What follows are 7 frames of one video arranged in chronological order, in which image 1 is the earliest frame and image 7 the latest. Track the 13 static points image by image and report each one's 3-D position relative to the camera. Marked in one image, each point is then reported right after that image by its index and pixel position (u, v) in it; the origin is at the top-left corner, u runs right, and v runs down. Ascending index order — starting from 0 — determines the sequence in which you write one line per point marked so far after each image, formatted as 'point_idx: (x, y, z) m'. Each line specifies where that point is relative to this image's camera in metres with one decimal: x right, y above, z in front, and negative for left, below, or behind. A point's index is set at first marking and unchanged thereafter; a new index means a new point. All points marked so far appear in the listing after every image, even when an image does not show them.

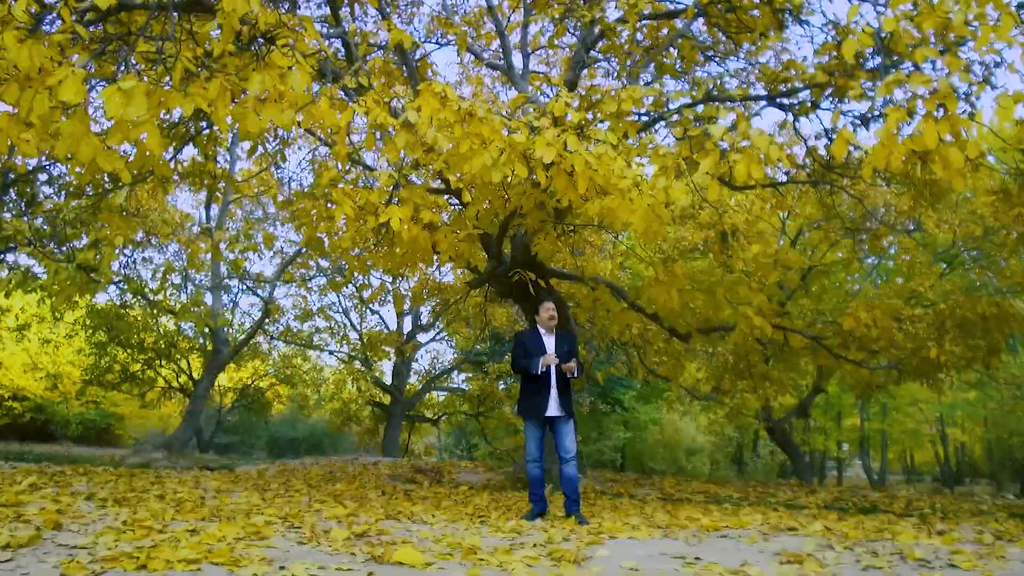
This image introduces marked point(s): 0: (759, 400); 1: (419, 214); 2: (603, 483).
0: (+3.6, -1.6, +10.8) m
1: (-0.6, +0.5, +4.6) m
2: (+1.1, -2.4, +8.9) m
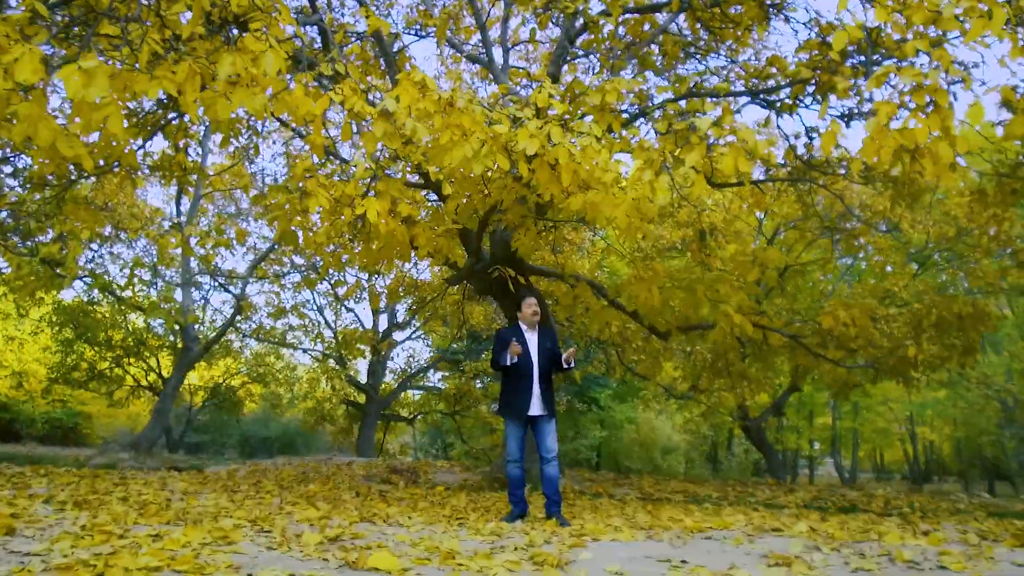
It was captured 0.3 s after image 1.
0: (+3.3, -1.6, +10.8) m
1: (-0.7, +0.5, +4.5) m
2: (+0.9, -2.4, +8.9) m
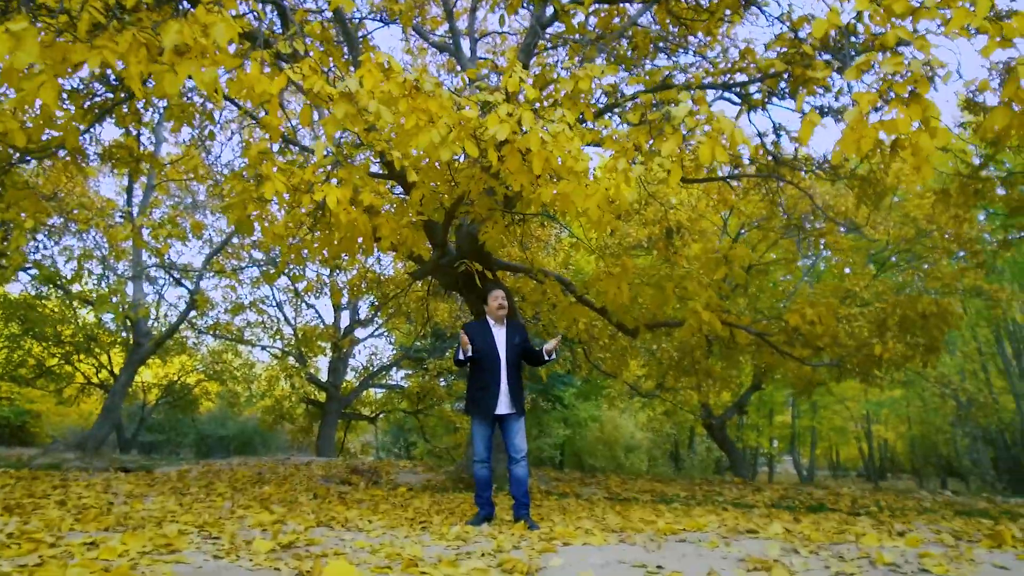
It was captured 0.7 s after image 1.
0: (+2.8, -1.6, +10.8) m
1: (-0.9, +0.5, +4.3) m
2: (+0.4, -2.3, +8.7) m
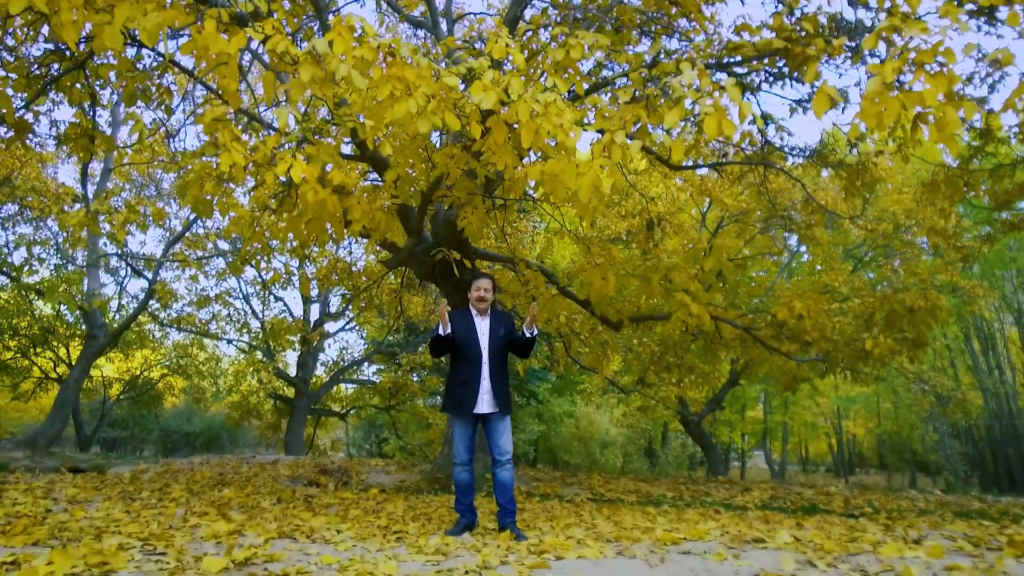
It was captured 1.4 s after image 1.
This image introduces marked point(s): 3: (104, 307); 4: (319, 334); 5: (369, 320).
0: (+2.4, -1.5, +10.6) m
1: (-1.0, +0.6, +4.0) m
2: (+0.1, -2.3, +8.5) m
3: (-5.2, -0.2, +9.3) m
4: (-3.6, -0.9, +13.5) m
5: (-2.5, -0.6, +12.7) m
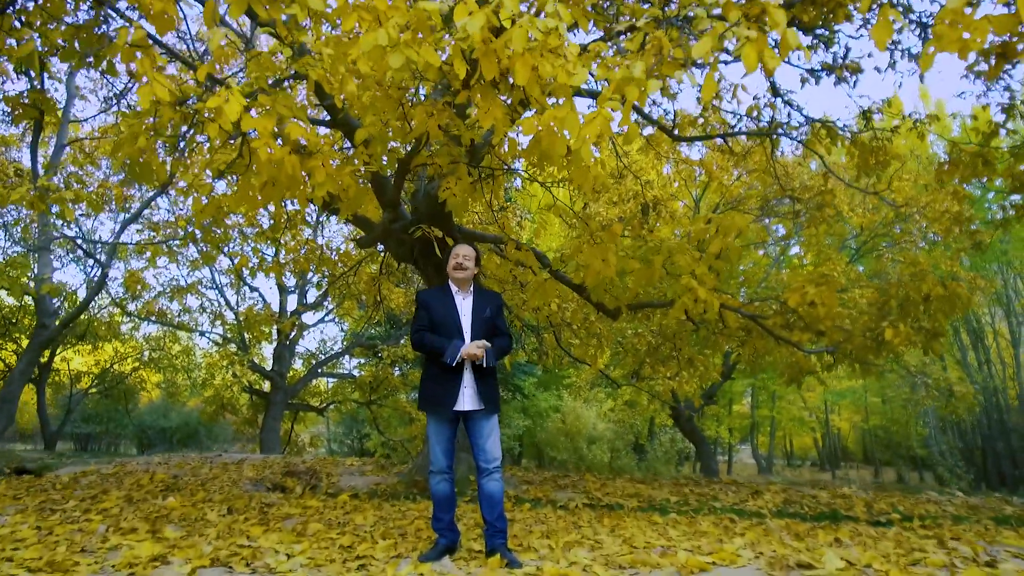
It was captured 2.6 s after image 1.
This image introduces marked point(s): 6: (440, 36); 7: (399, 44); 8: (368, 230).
0: (+2.2, -1.4, +10.1) m
1: (-1.1, +0.7, +3.4) m
2: (0.0, -2.1, +8.0) m
3: (-5.4, -0.1, +8.7) m
4: (-3.8, -0.7, +12.9) m
5: (-2.7, -0.4, +12.1) m
6: (-0.3, +1.1, +3.3) m
7: (-0.4, +0.9, +2.9) m
8: (-1.1, +0.5, +5.8) m
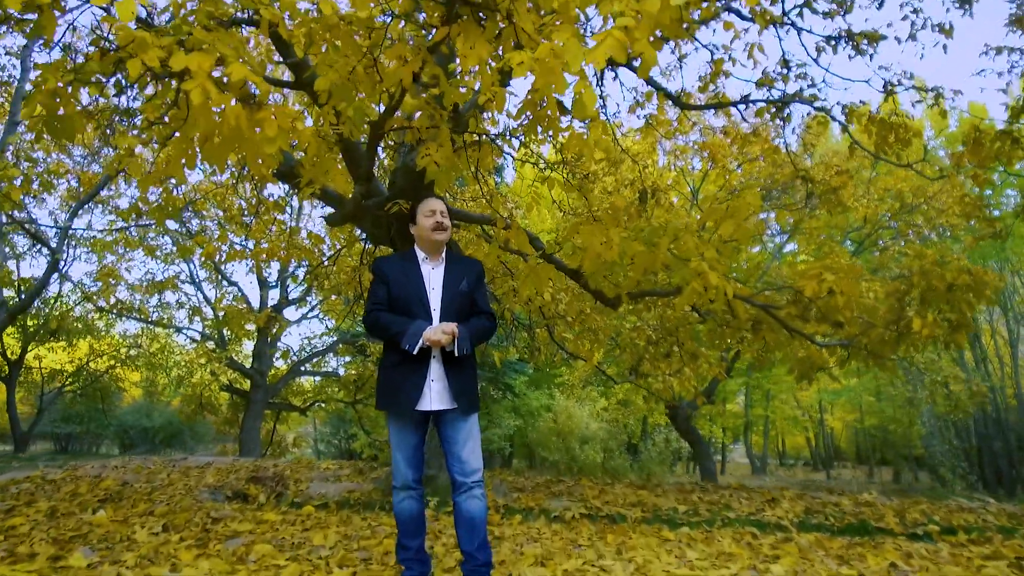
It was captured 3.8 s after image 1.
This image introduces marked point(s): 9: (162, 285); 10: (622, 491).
0: (+2.1, -1.3, +9.6) m
1: (-1.1, +0.8, +2.9) m
2: (-0.1, -2.0, +7.4) m
3: (-5.5, 0.0, +8.1) m
4: (-4.0, -0.6, +12.3) m
5: (-2.9, -0.3, +11.6) m
6: (-0.4, +1.2, +2.7) m
7: (-0.5, +1.0, +2.3) m
8: (-1.2, +0.6, +5.3) m
9: (-6.6, +0.1, +13.8) m
10: (+1.2, -2.2, +8.3) m
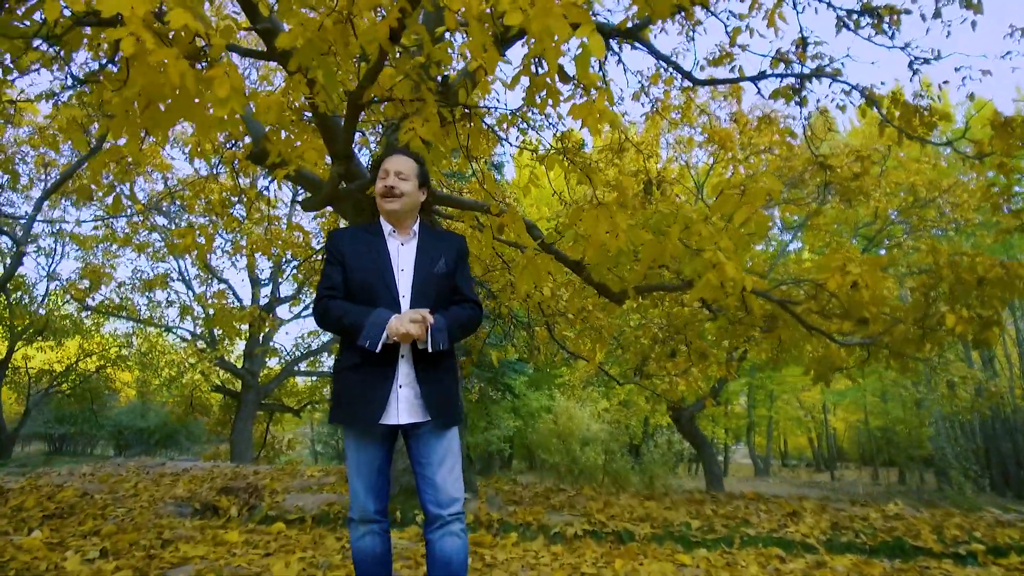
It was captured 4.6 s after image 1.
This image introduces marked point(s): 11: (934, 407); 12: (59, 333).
0: (+2.1, -1.2, +9.2) m
1: (-1.1, +0.9, +2.5) m
2: (-0.1, -2.0, +7.0) m
3: (-5.5, +0.1, +7.7) m
4: (-4.0, -0.5, +11.9) m
5: (-2.9, -0.2, +11.2) m
6: (-0.4, +1.2, +2.3) m
7: (-0.5, +1.1, +1.9) m
8: (-1.2, +0.6, +4.9) m
9: (-6.6, +0.1, +13.4) m
10: (+1.1, -2.2, +7.9) m
11: (+10.1, -2.8, +17.6) m
12: (-9.9, -1.0, +16.0) m
